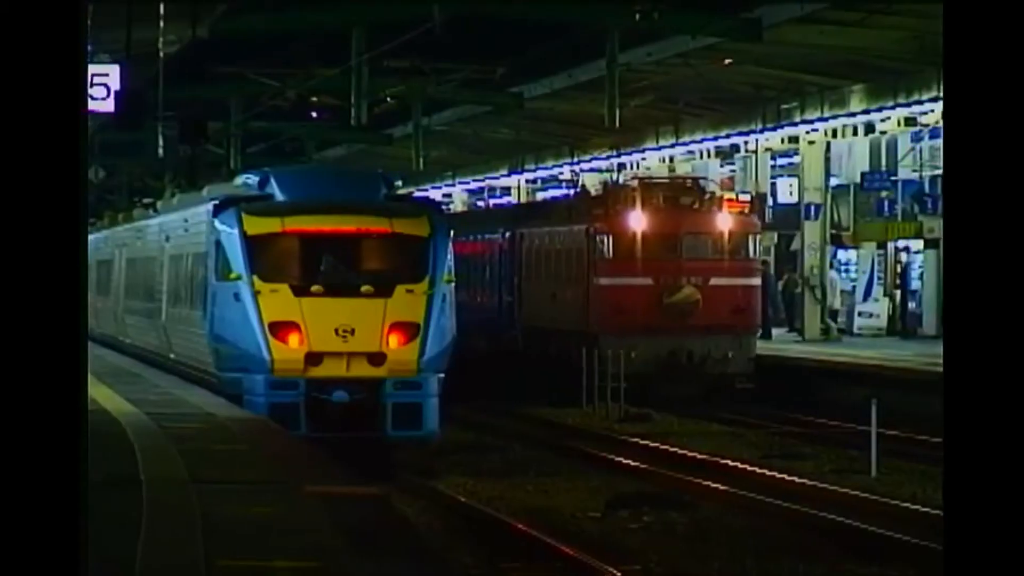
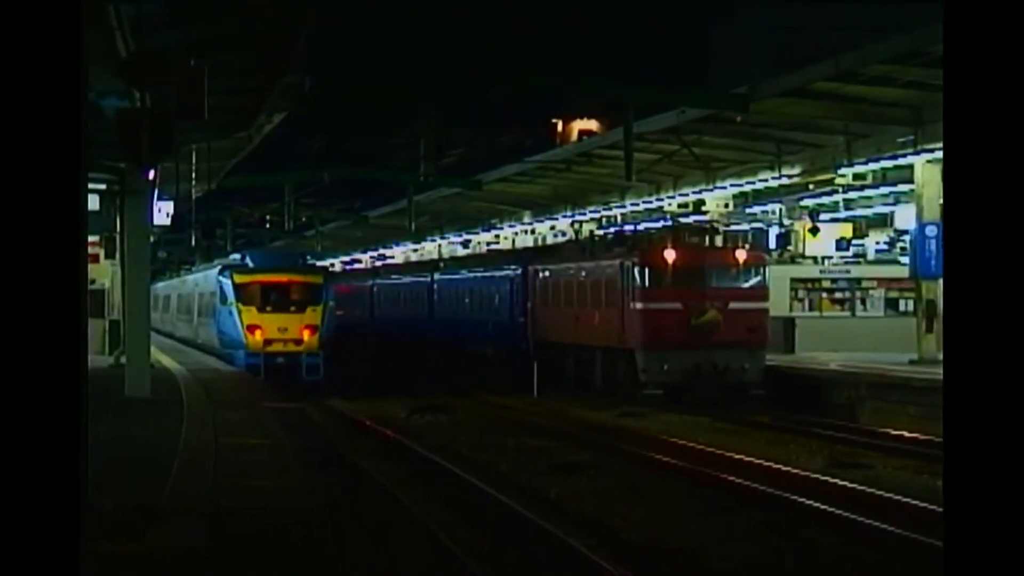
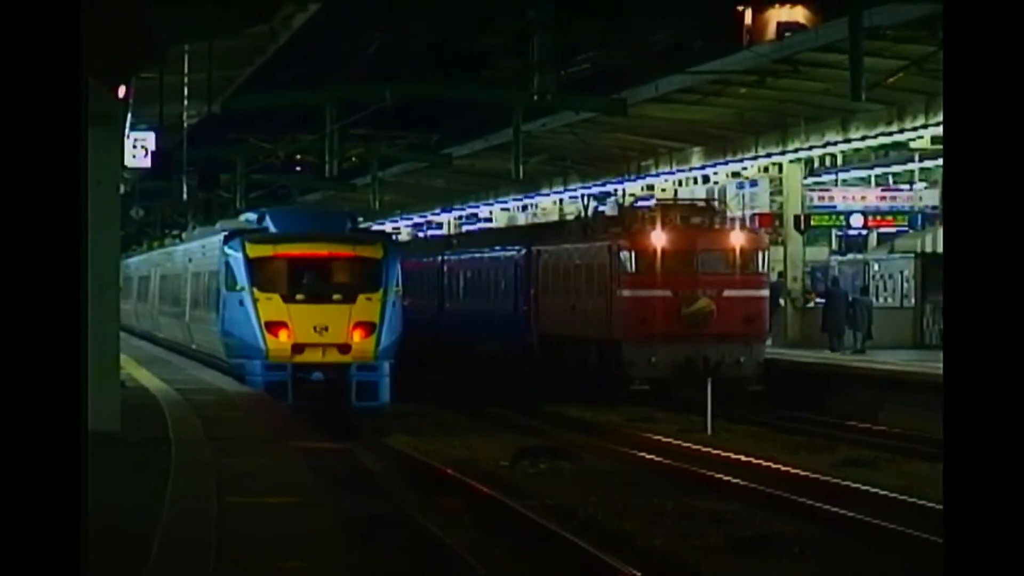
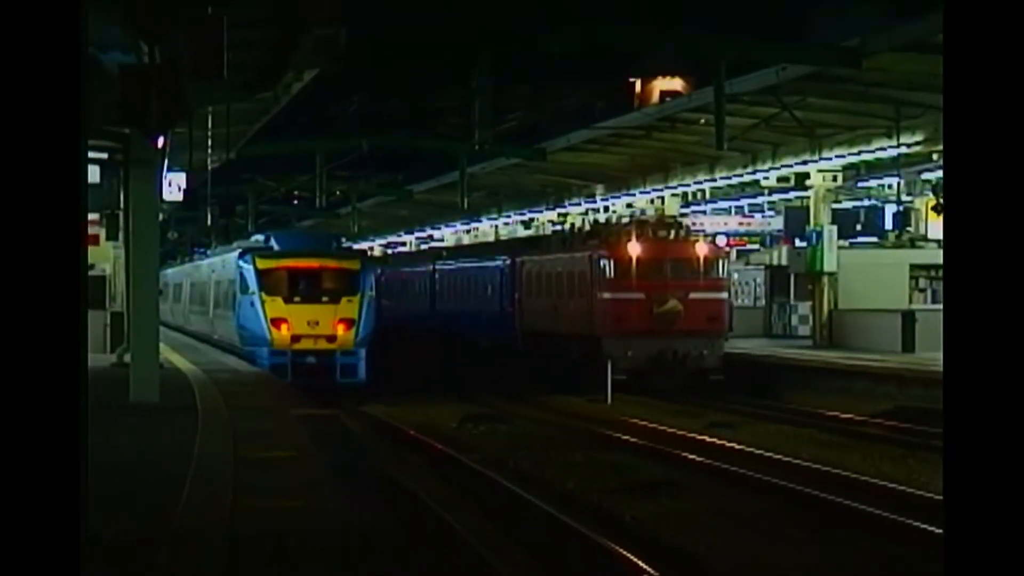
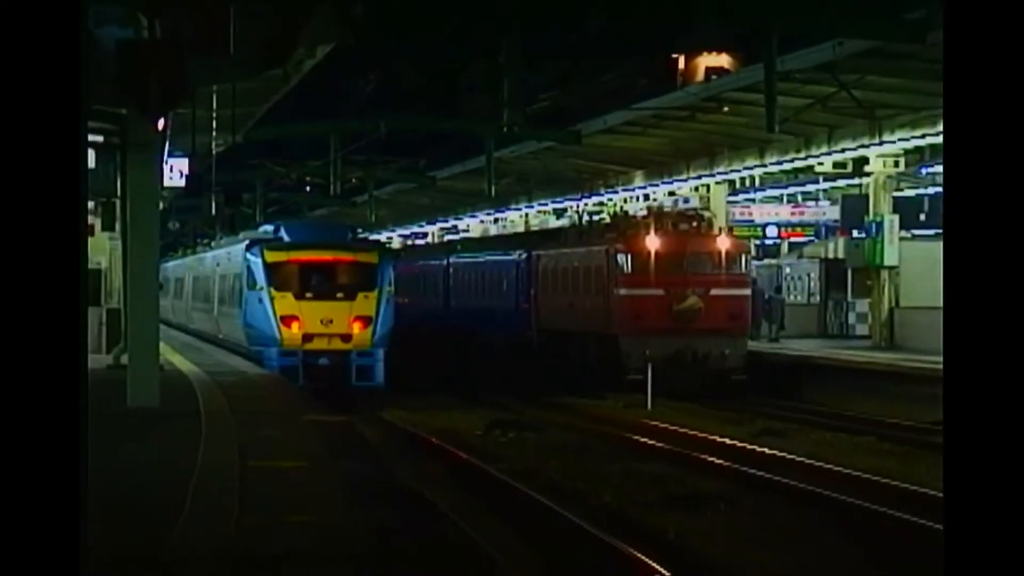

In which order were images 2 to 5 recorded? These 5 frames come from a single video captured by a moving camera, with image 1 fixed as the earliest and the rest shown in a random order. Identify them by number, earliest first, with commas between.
3, 5, 4, 2
